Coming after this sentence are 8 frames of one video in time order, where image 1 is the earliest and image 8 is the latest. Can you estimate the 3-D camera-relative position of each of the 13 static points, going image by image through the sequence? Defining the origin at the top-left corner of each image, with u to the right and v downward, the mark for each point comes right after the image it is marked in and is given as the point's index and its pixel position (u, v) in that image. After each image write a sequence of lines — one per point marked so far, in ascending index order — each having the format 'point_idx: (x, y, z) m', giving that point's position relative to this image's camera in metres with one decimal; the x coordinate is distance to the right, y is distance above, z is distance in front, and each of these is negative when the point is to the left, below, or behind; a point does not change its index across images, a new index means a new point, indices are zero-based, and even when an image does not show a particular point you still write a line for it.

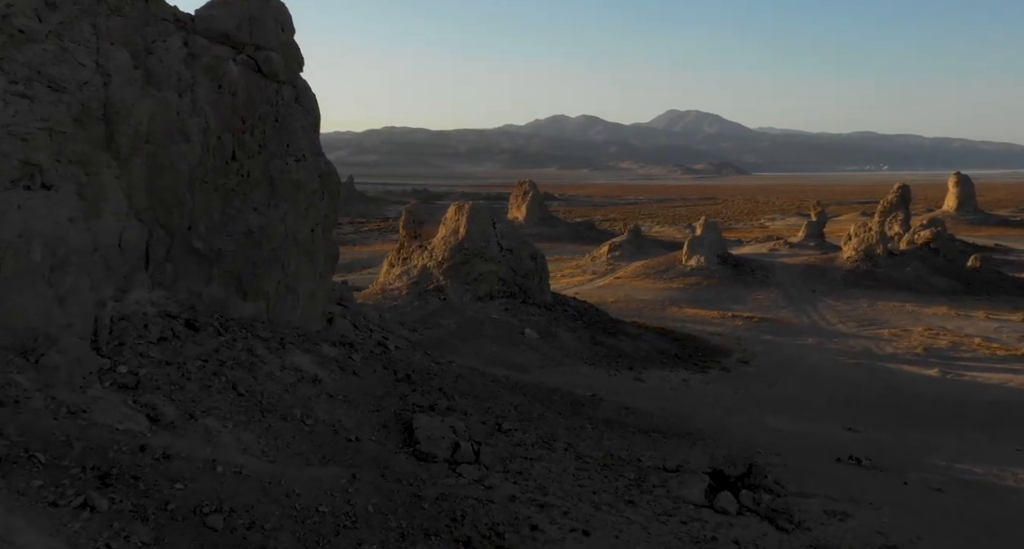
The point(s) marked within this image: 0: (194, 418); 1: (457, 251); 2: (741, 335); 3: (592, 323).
0: (-1.9, -0.9, +5.4) m
1: (-0.9, +0.4, +14.6) m
2: (+4.7, -1.2, +17.9) m
3: (+1.3, -0.8, +15.0) m
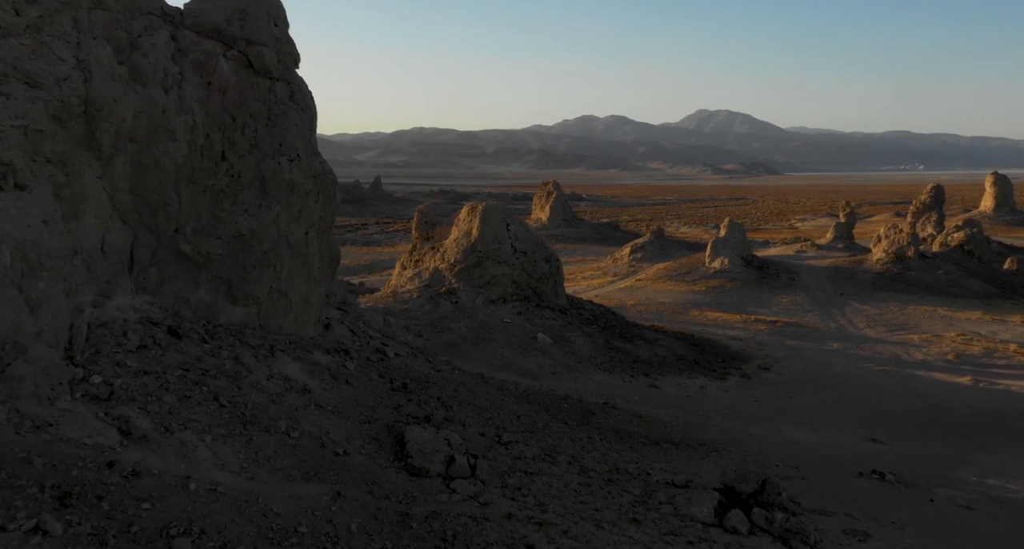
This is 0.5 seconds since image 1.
0: (-2.0, -0.9, +5.1) m
1: (-0.7, +0.3, +14.3) m
2: (+5.0, -1.3, +17.4) m
3: (+1.6, -0.9, +14.6) m
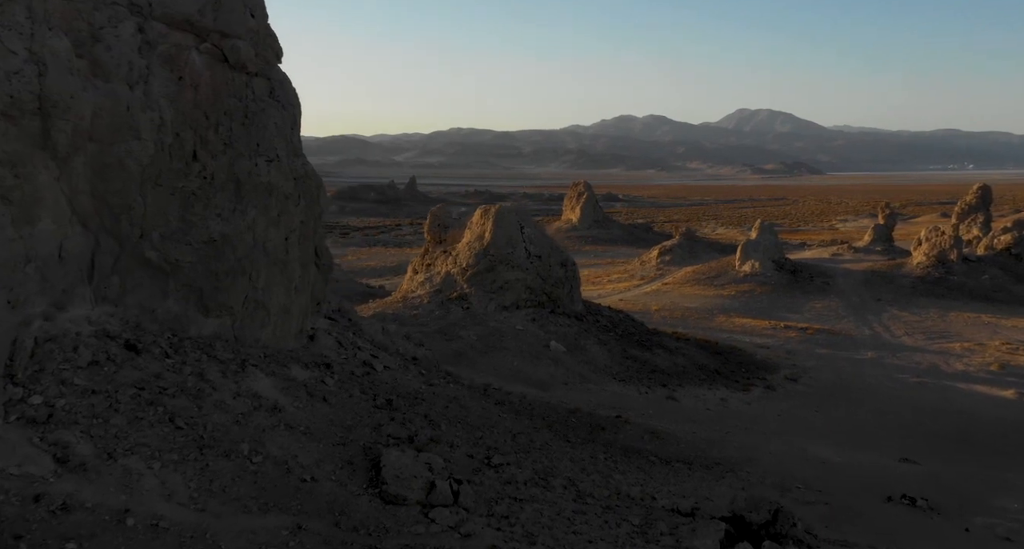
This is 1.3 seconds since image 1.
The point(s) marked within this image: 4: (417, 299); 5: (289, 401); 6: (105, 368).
0: (-2.1, -1.0, +4.7) m
1: (-0.5, +0.3, +13.8) m
2: (+5.3, -1.4, +16.7) m
3: (+1.8, -1.0, +14.0) m
4: (-1.5, -0.4, +13.8) m
5: (-1.5, -0.9, +6.0) m
6: (-2.4, -0.6, +5.2) m
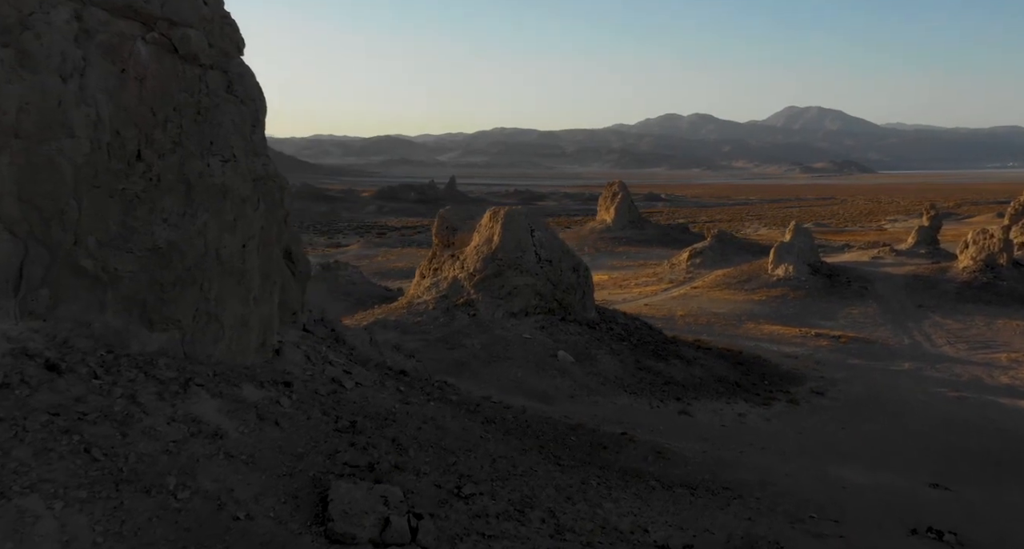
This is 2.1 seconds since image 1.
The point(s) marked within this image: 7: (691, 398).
0: (-2.4, -1.0, +4.2) m
1: (-0.3, +0.2, +13.2) m
2: (+5.6, -1.5, +15.9) m
3: (+1.9, -1.0, +13.3) m
4: (-1.3, -0.5, +13.3) m
5: (-1.7, -0.9, +5.4) m
6: (-2.6, -0.6, +4.7) m
7: (+2.4, -1.7, +11.8) m
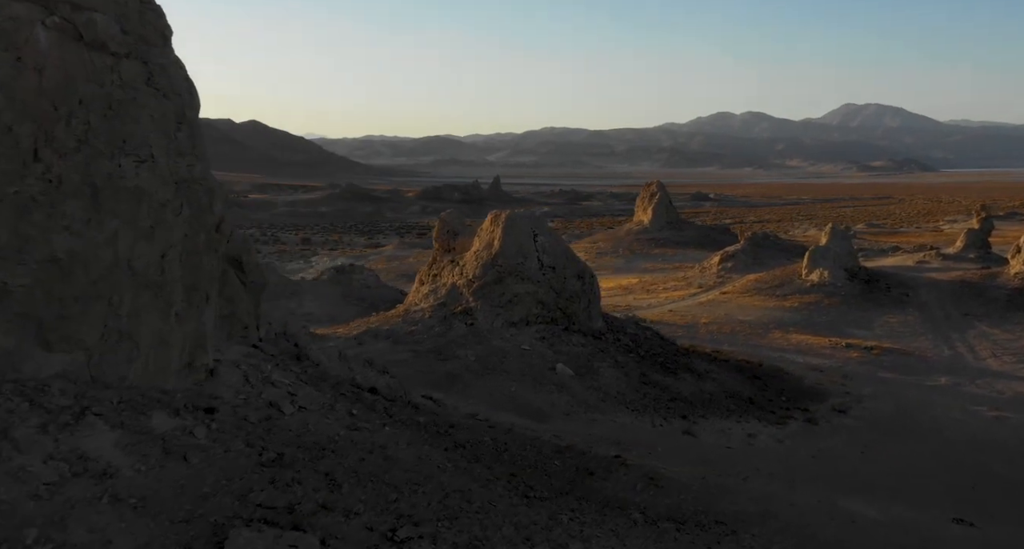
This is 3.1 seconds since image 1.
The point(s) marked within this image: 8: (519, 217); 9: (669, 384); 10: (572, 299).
0: (-2.8, -1.1, +3.6) m
1: (-0.3, +0.1, +12.6) m
2: (+5.7, -1.6, +14.9) m
3: (+1.9, -1.2, +12.5) m
4: (-1.3, -0.6, +12.6) m
5: (-2.1, -1.0, +4.9) m
6: (-3.1, -0.7, +4.2) m
7: (+2.3, -1.8, +11.0) m
8: (+0.1, +0.8, +12.8) m
9: (+2.1, -1.5, +11.8) m
10: (+0.9, -0.3, +12.7) m
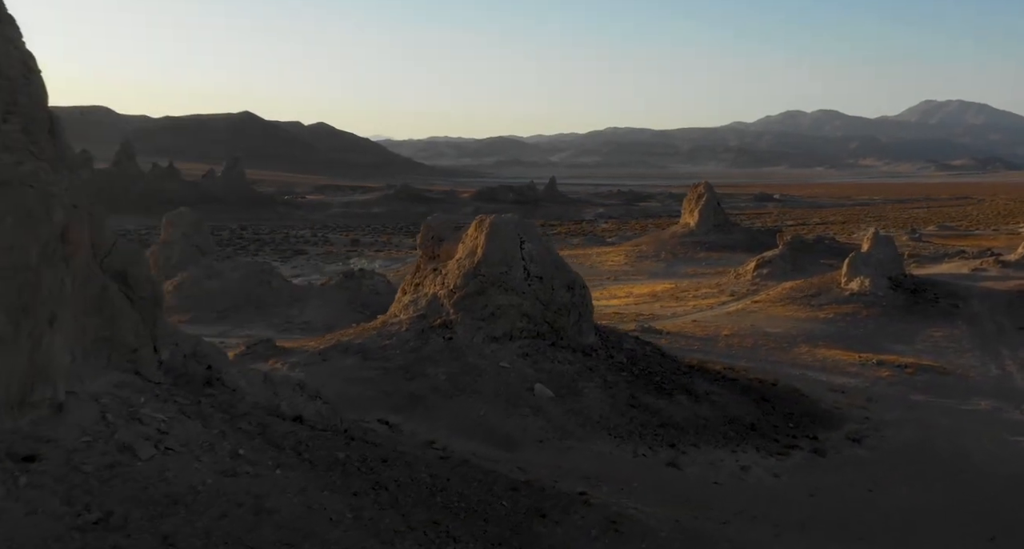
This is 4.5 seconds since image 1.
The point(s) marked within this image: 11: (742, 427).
0: (-3.6, -1.2, +2.9) m
1: (-0.5, 0.0, +11.6) m
2: (+5.6, -1.8, +13.6) m
3: (+1.7, -1.3, +11.5) m
4: (-1.6, -0.7, +11.8) m
5: (-2.8, -1.1, +4.1) m
6: (-3.8, -0.8, +3.5) m
7: (+2.0, -1.9, +9.9) m
8: (-0.1, +0.7, +11.9) m
9: (+1.8, -1.6, +10.7) m
10: (+0.6, -0.5, +11.7) m
11: (+2.8, -1.8, +10.6) m
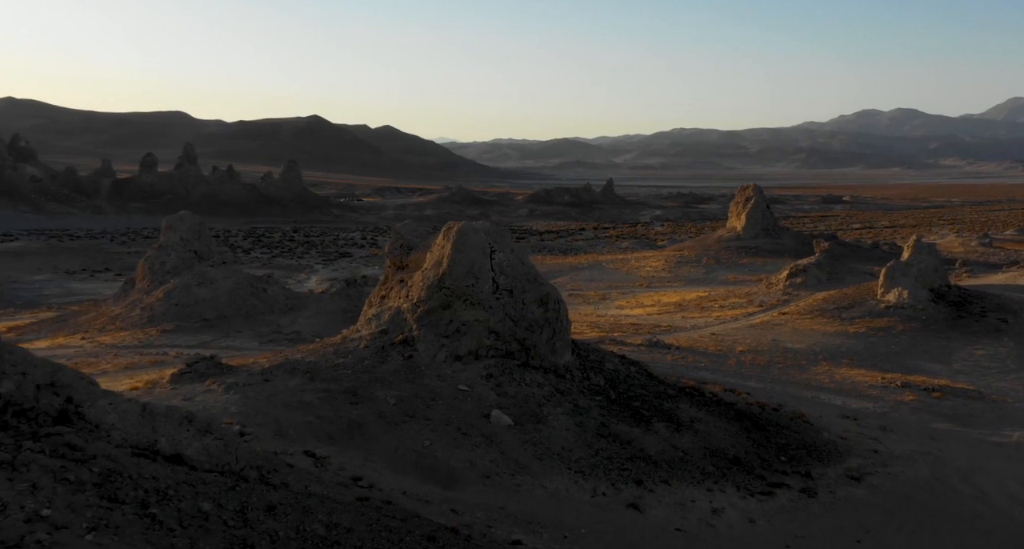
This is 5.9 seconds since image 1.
0: (-4.6, -1.3, +2.2) m
1: (-0.9, -0.2, +10.7) m
2: (+5.3, -2.0, +12.3) m
3: (+1.3, -1.5, +10.4) m
4: (-1.9, -0.9, +10.9) m
5: (-3.7, -1.3, +3.3) m
6: (-4.7, -0.9, +2.8) m
7: (+1.4, -2.1, +8.8) m
8: (-0.5, +0.5, +10.9) m
9: (+1.4, -1.8, +9.6) m
10: (+0.3, -0.7, +10.7) m
11: (+2.3, -2.0, +9.5) m
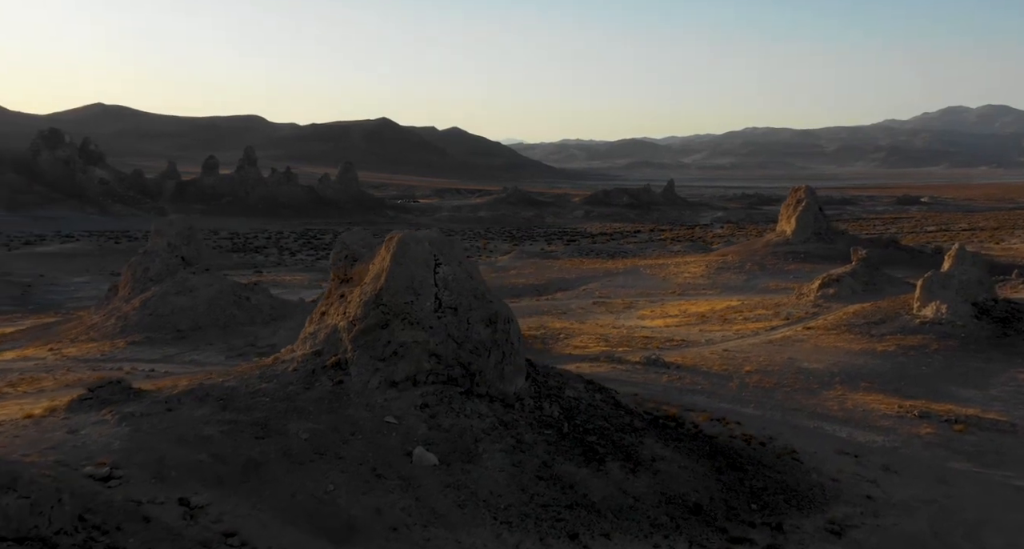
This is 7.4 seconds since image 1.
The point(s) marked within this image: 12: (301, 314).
0: (-5.7, -1.5, +1.3) m
1: (-1.5, -0.4, +9.7) m
2: (+4.8, -2.2, +10.8) m
3: (+0.6, -1.7, +9.2) m
4: (-2.5, -1.0, +9.9) m
5: (-4.8, -1.4, +2.4) m
6: (-5.8, -1.1, +1.9) m
7: (+0.7, -2.3, +7.6) m
8: (-1.1, +0.4, +9.8) m
9: (+0.7, -2.0, +8.4) m
10: (-0.4, -0.8, +9.5) m
11: (+1.6, -2.2, +8.2) m
12: (-4.1, -0.8, +17.0) m
